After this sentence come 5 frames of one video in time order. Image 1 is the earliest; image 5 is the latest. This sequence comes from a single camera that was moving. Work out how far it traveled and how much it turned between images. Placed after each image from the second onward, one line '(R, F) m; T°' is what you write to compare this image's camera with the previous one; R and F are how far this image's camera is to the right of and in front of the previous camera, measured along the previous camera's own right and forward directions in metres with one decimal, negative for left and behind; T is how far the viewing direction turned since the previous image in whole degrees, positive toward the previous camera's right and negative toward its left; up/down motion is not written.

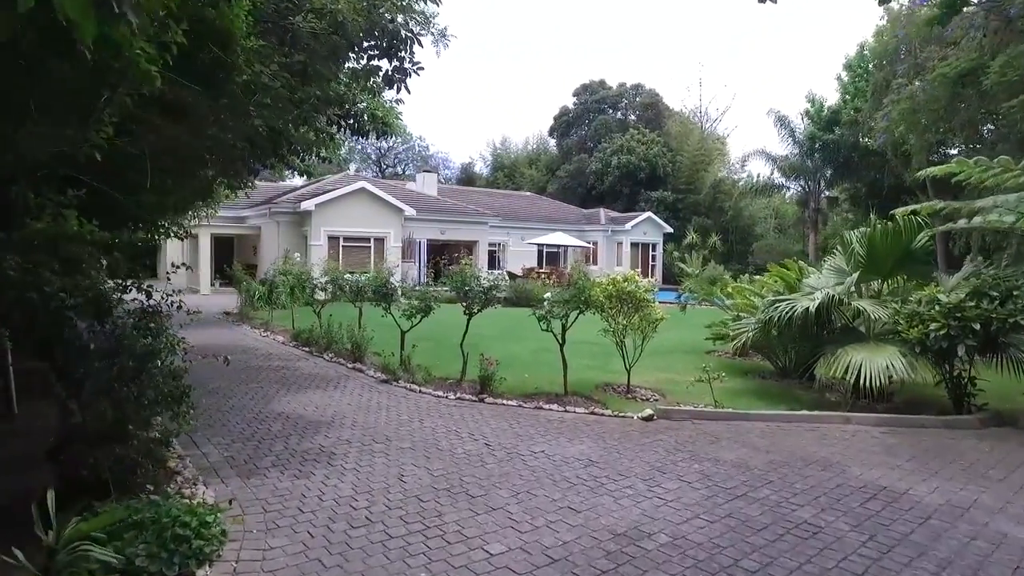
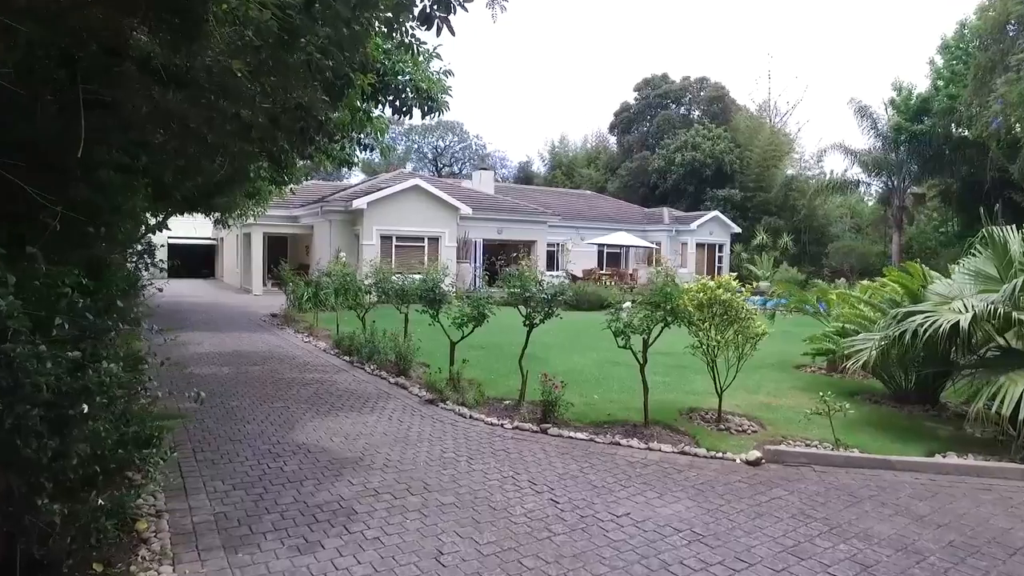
(-0.1, +1.3) m; -4°
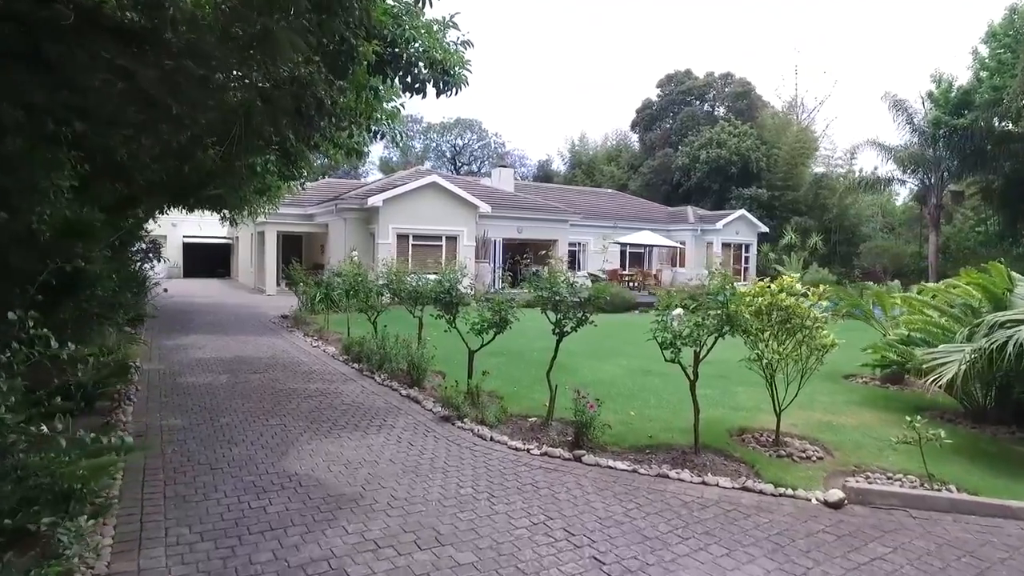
(-0.1, +0.9) m; -1°
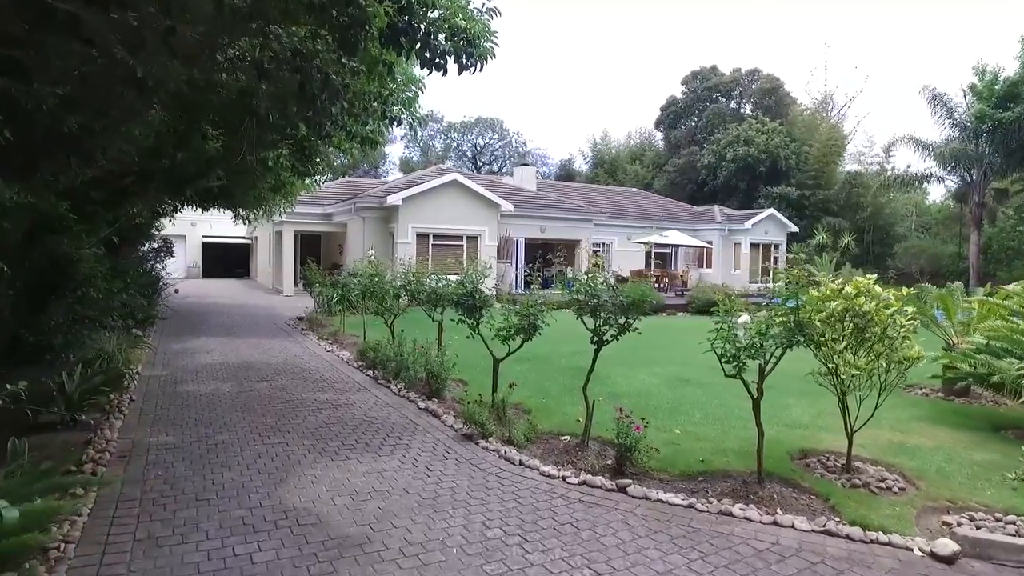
(-0.1, +0.7) m; -2°
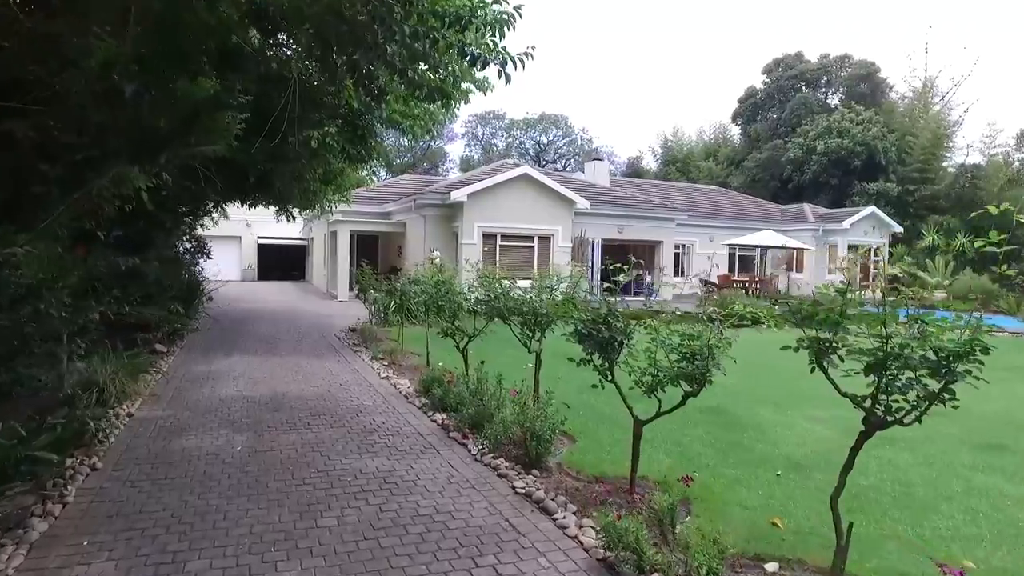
(-0.6, +2.4) m; -4°
